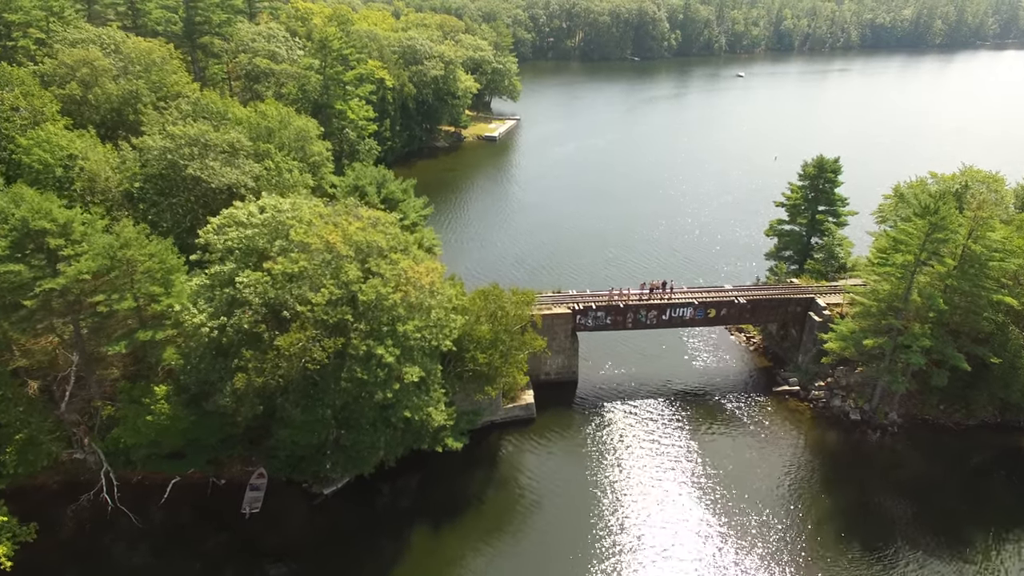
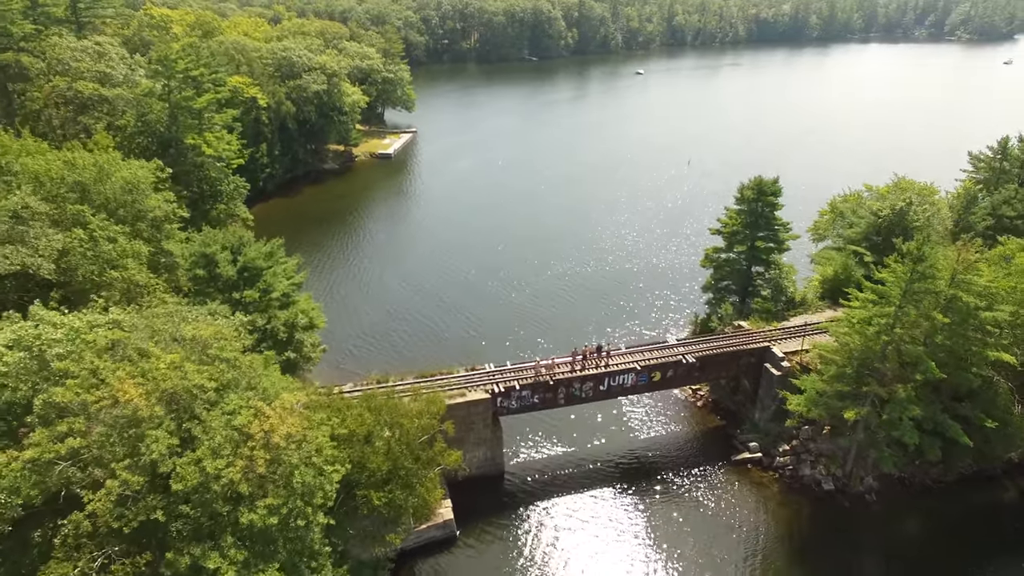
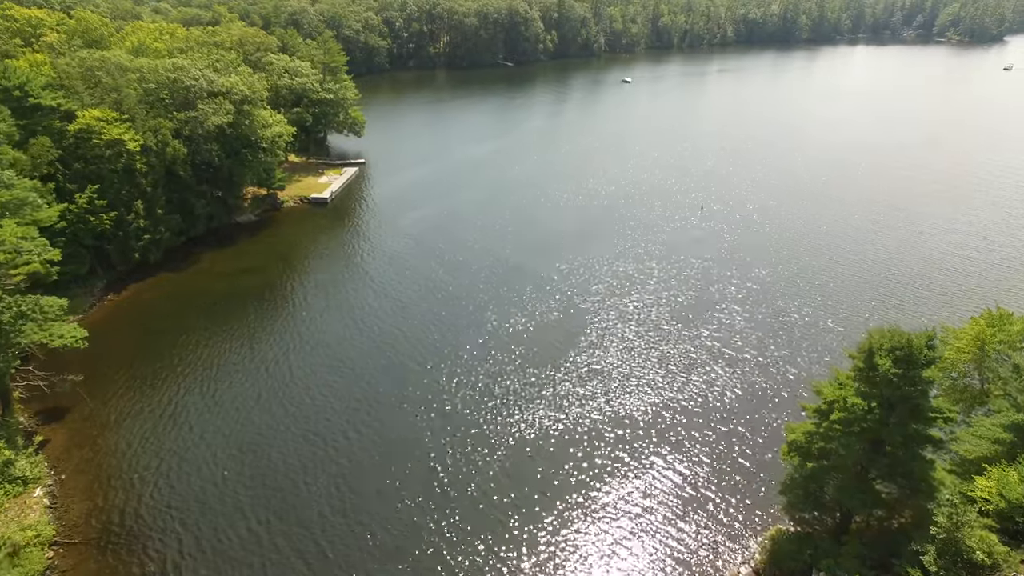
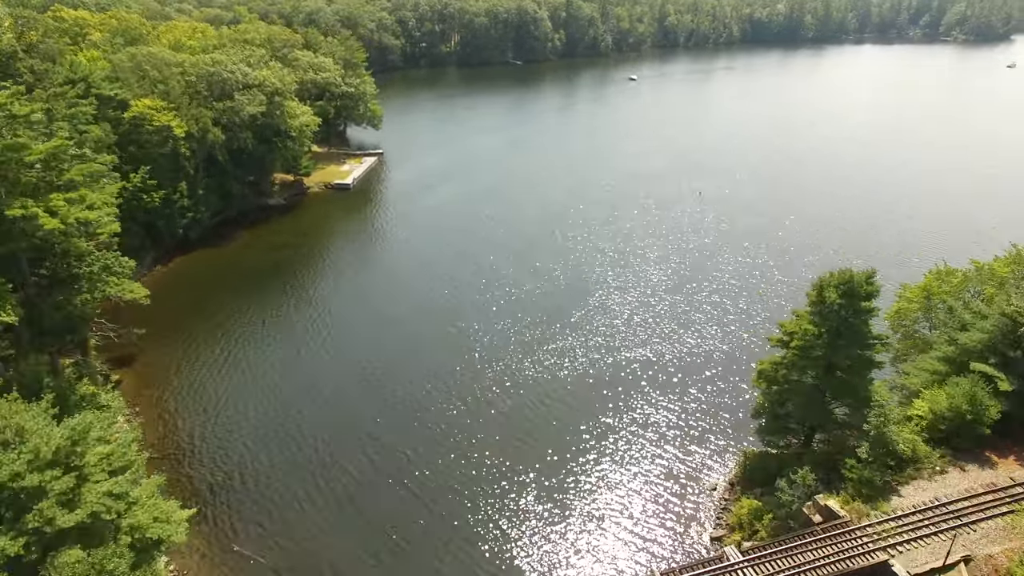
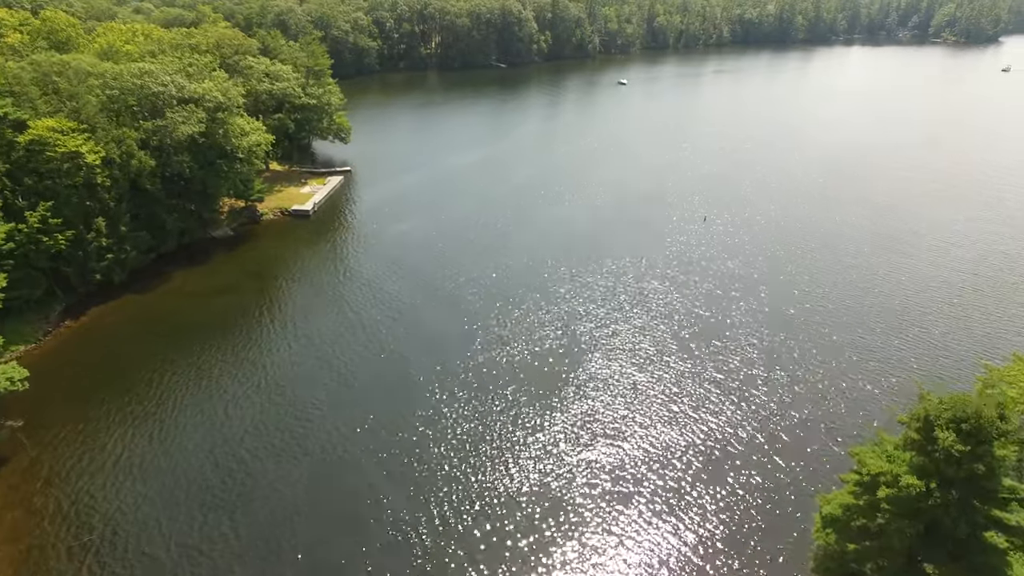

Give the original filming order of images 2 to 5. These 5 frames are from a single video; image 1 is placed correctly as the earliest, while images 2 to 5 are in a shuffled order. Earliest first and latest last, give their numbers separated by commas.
2, 4, 3, 5
